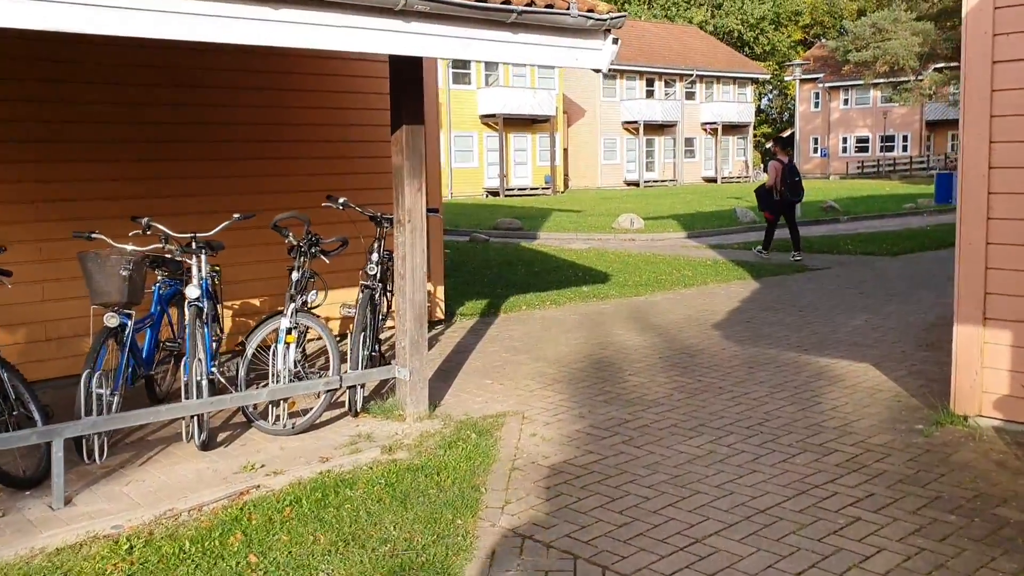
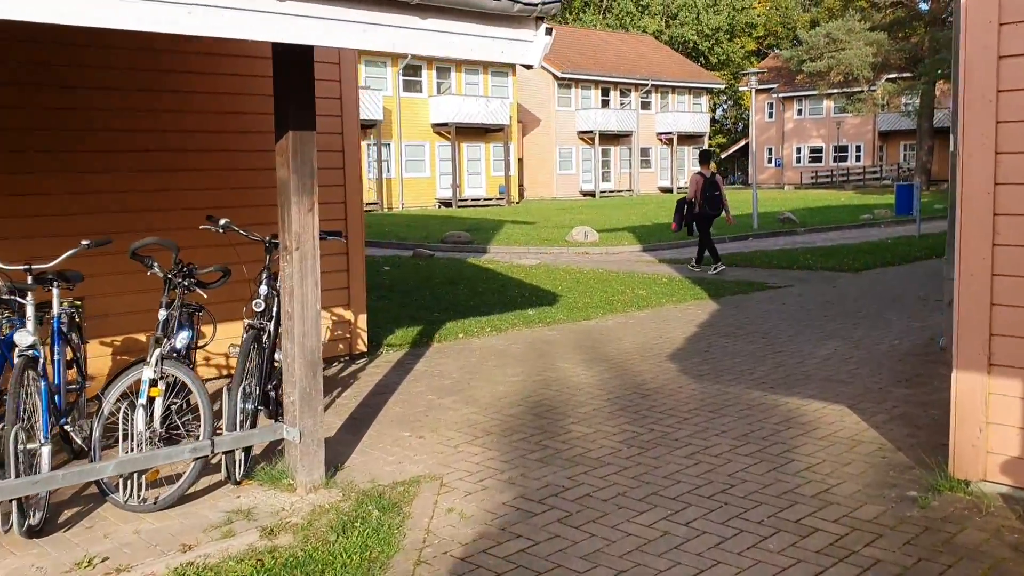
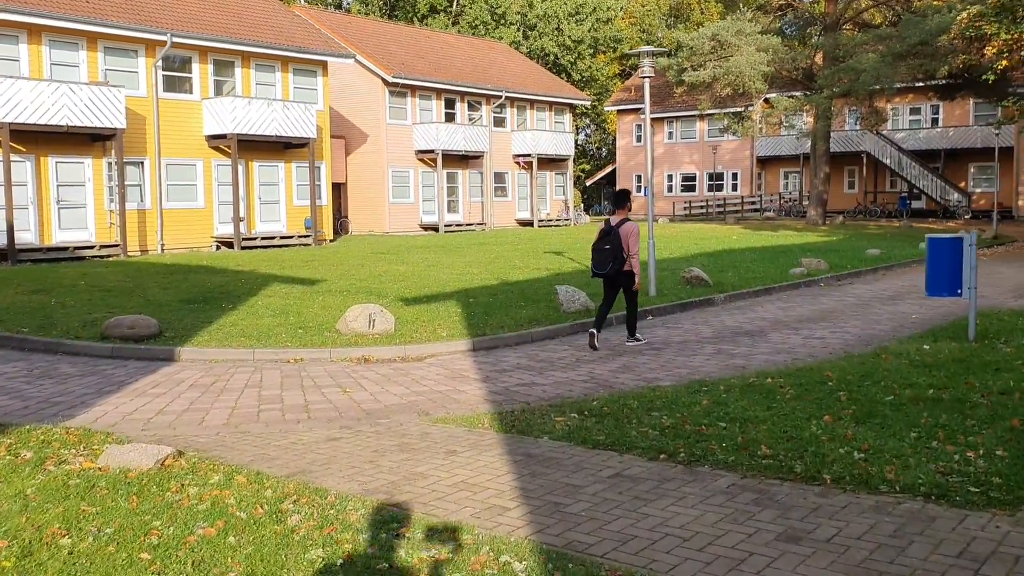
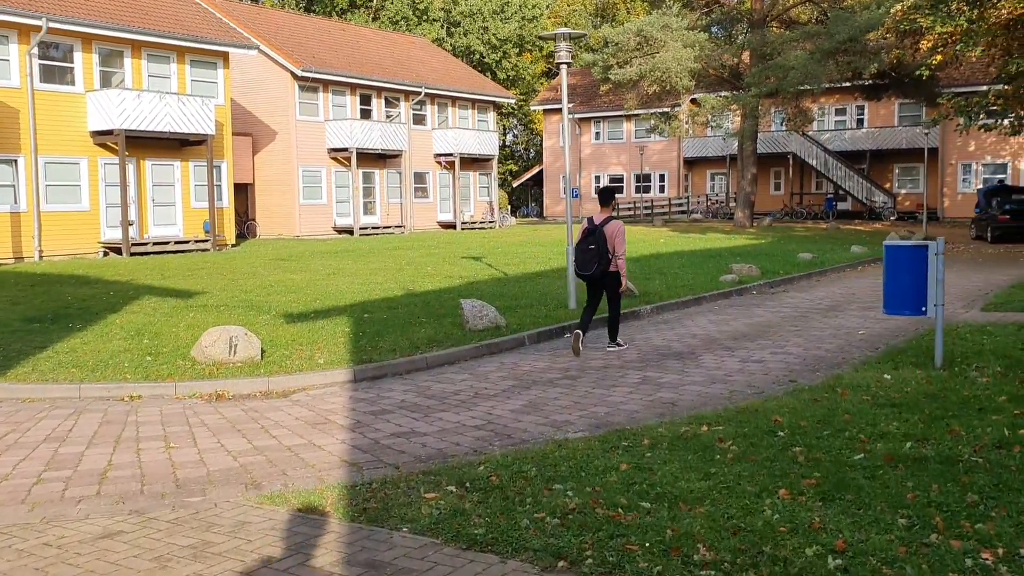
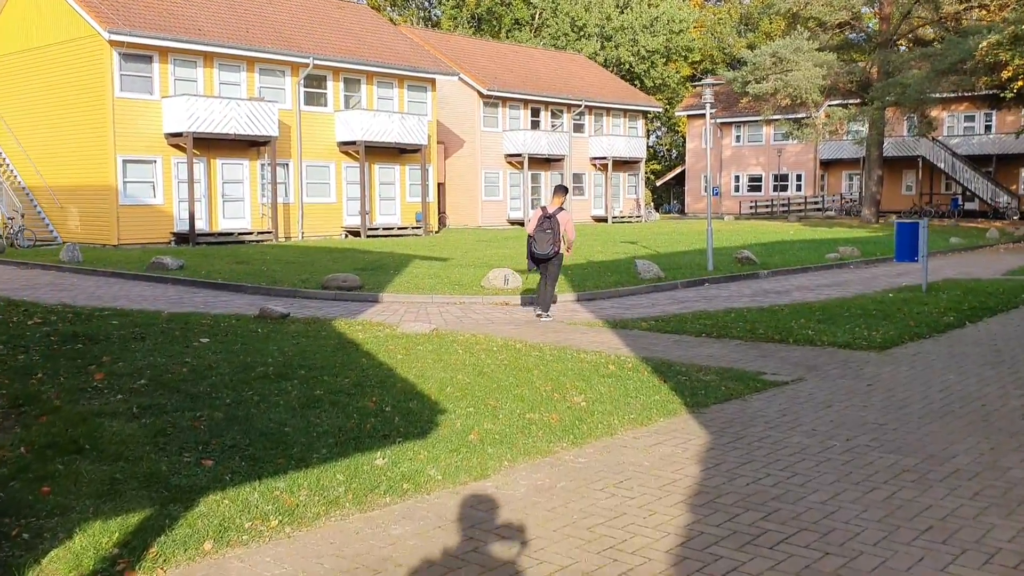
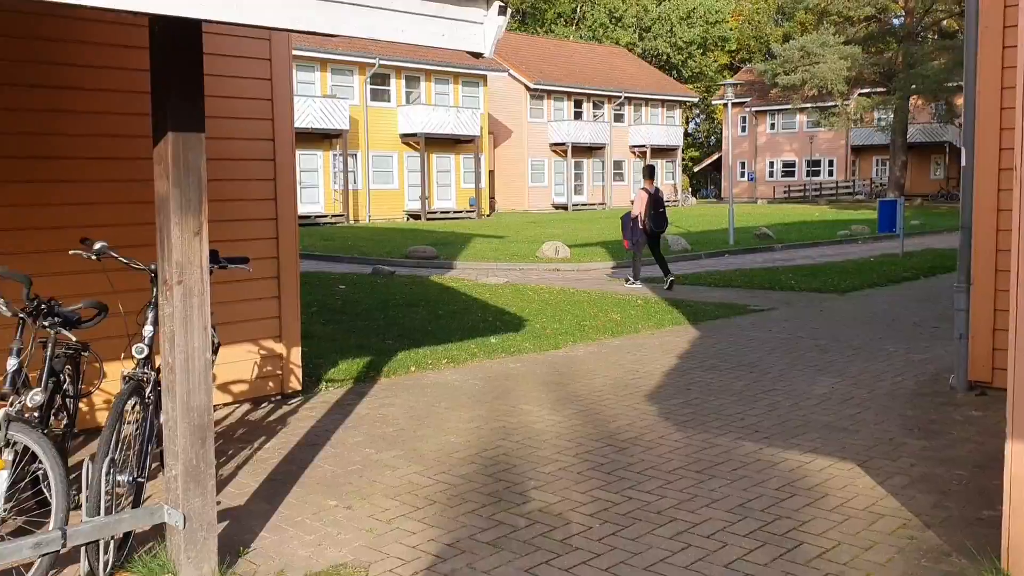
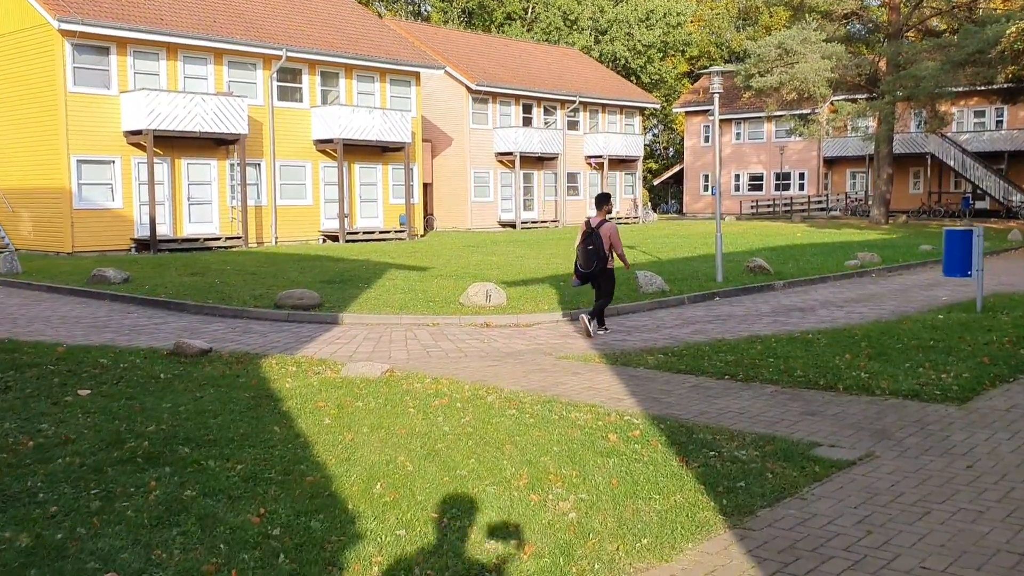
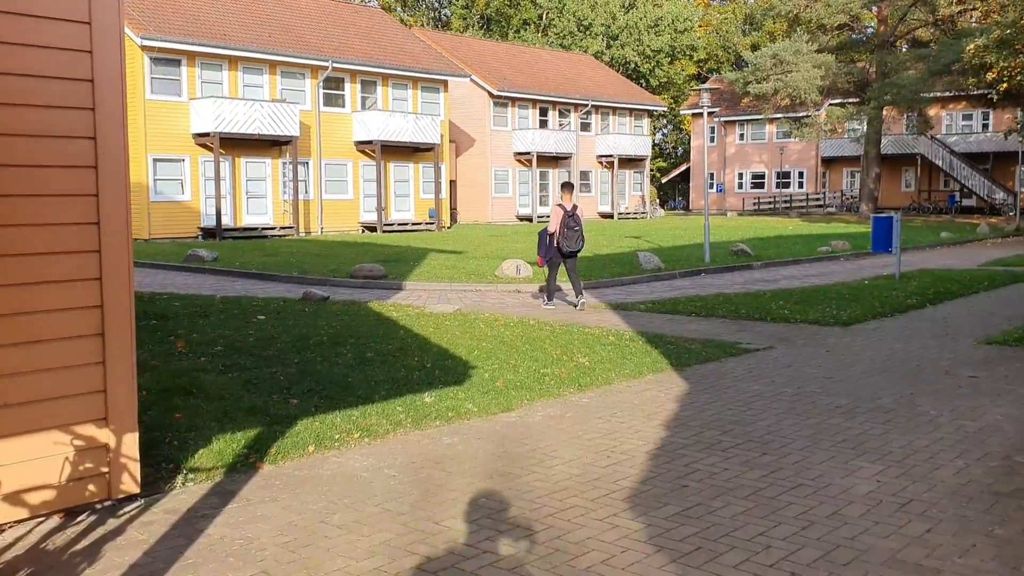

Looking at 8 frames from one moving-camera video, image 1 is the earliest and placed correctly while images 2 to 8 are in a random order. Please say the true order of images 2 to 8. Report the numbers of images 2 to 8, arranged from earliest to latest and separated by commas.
2, 6, 8, 5, 7, 3, 4
